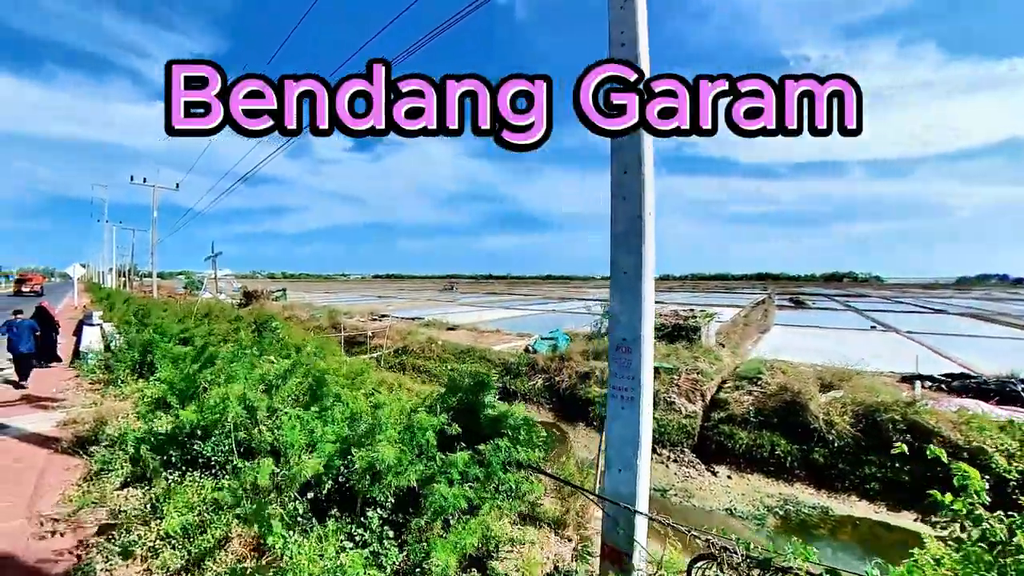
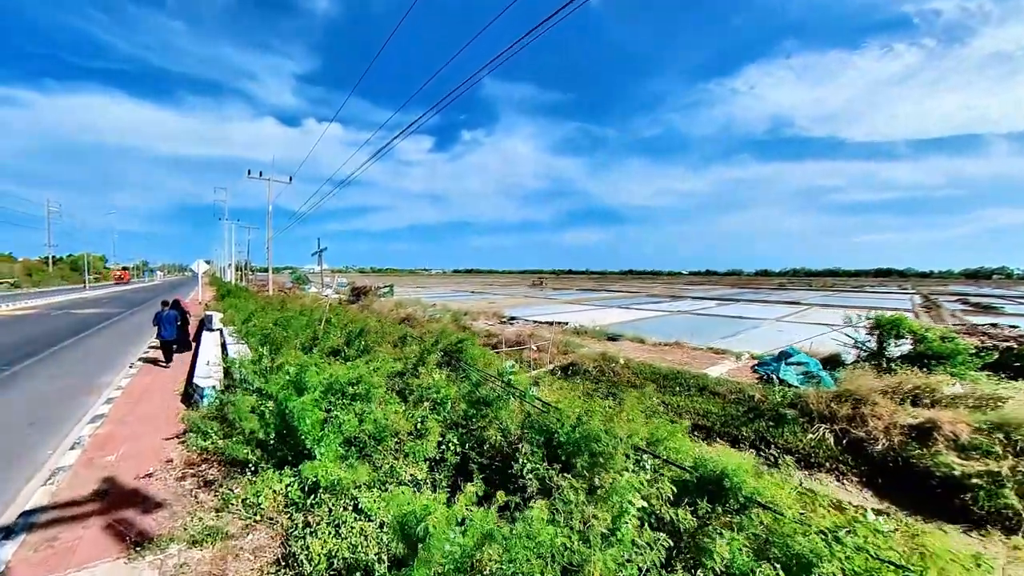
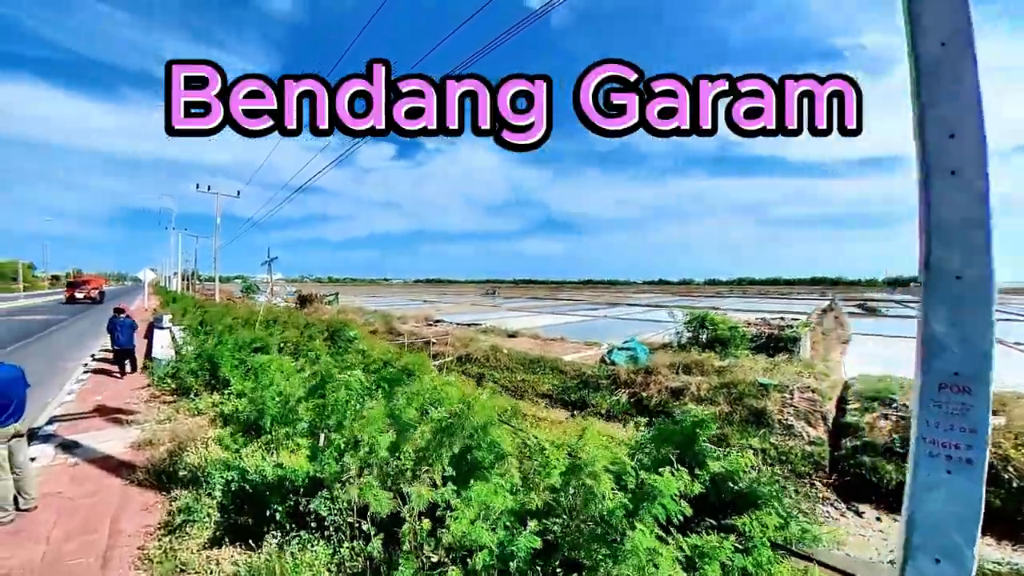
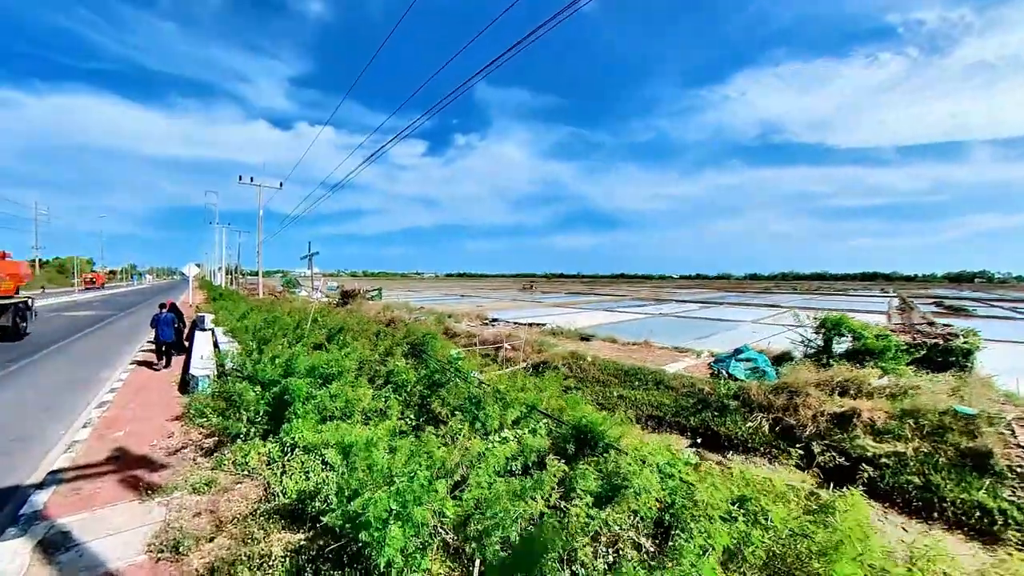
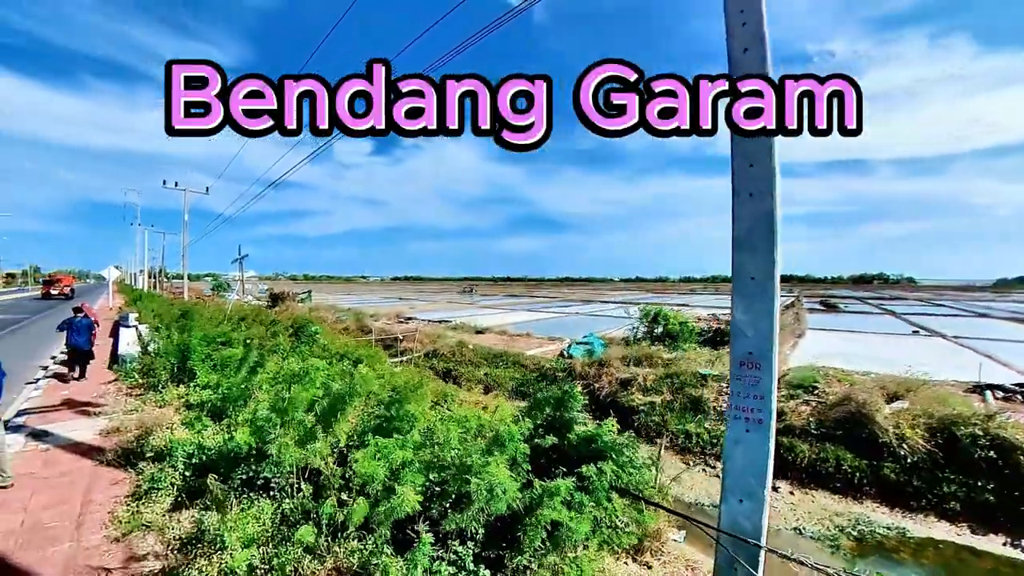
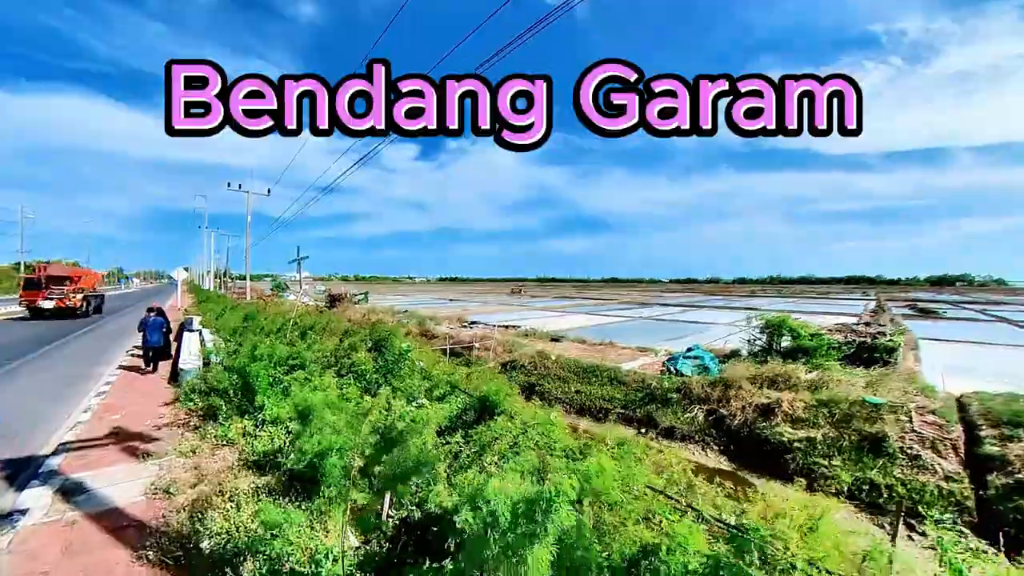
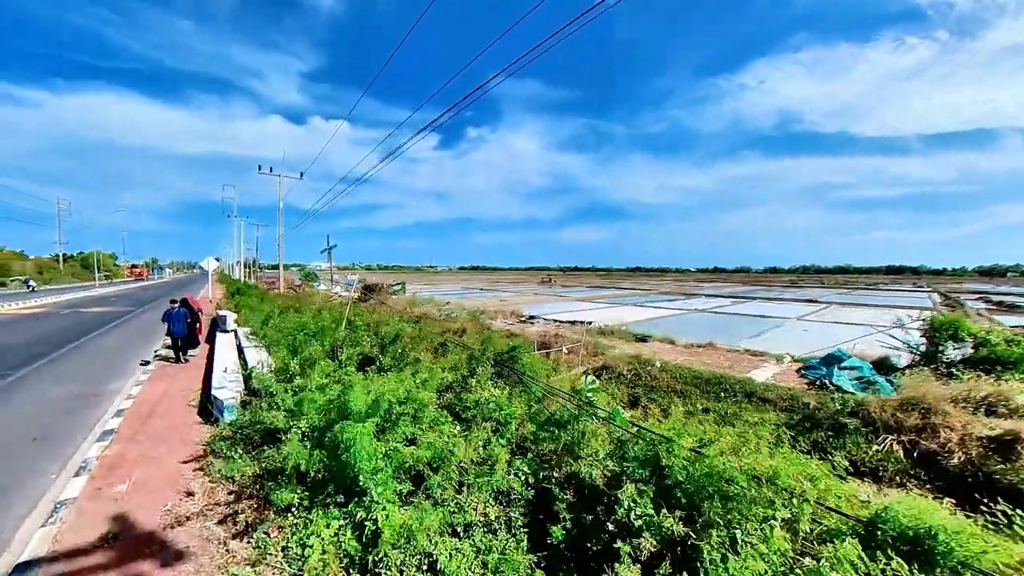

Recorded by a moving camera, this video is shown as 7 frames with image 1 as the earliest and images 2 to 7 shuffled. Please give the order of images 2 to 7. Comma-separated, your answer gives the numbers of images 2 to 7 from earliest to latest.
5, 3, 6, 4, 2, 7
